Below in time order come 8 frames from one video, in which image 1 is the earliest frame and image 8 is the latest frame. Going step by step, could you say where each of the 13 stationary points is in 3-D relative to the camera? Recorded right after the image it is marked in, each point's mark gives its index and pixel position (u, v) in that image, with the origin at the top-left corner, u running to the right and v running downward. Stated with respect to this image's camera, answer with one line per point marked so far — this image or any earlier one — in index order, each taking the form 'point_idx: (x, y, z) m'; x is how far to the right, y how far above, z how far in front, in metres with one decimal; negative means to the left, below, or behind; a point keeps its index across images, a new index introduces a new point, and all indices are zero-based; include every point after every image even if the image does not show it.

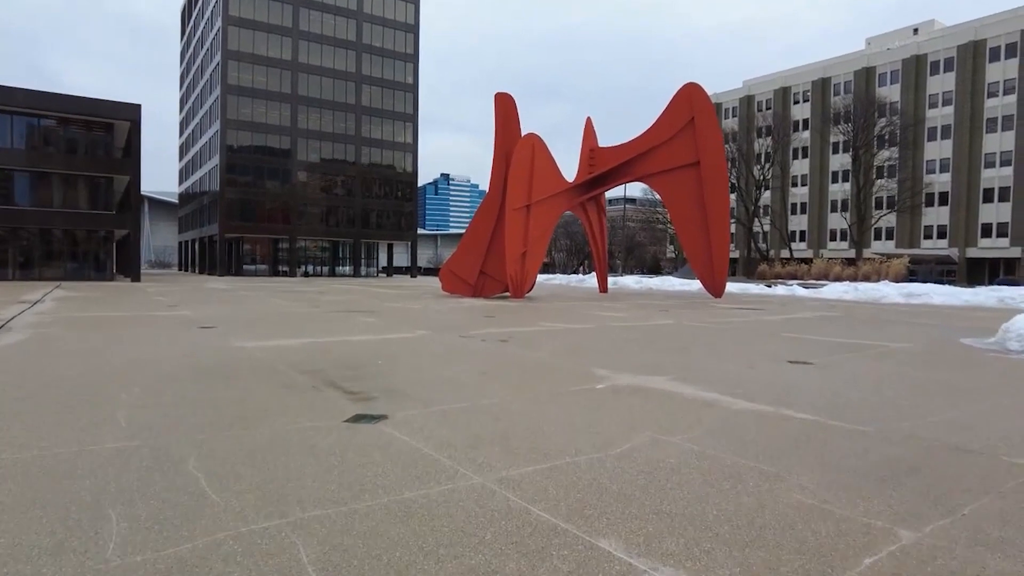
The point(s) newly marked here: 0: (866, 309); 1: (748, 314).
0: (+10.4, -0.7, +18.6) m
1: (+6.3, -0.7, +17.1) m
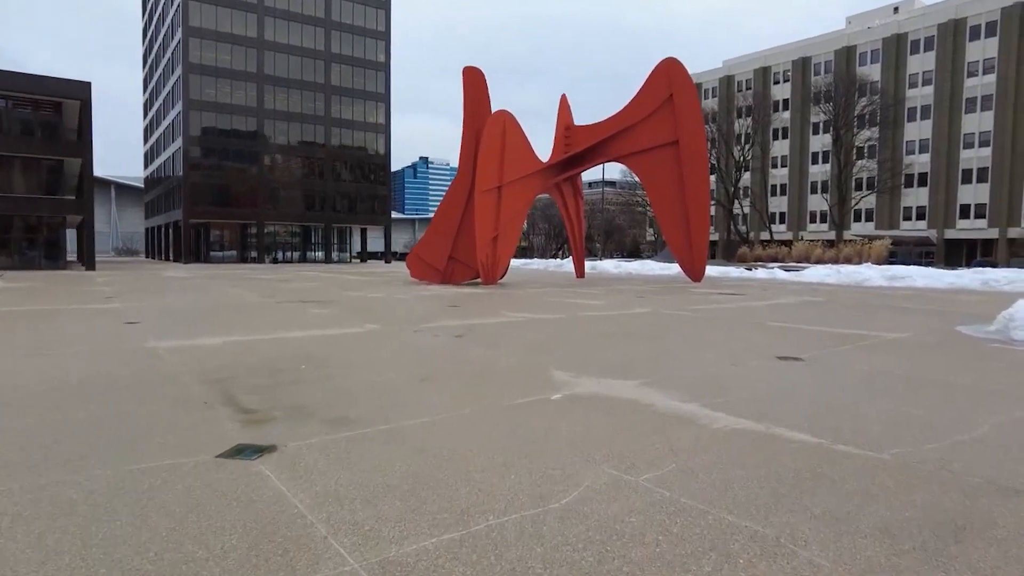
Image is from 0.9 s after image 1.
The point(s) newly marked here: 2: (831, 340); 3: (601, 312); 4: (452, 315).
0: (+9.6, -0.2, +17.9) m
1: (+5.5, -0.3, +16.2) m
2: (+4.4, -0.7, +8.7) m
3: (+1.8, -0.5, +12.8) m
4: (-1.1, -0.5, +11.7) m
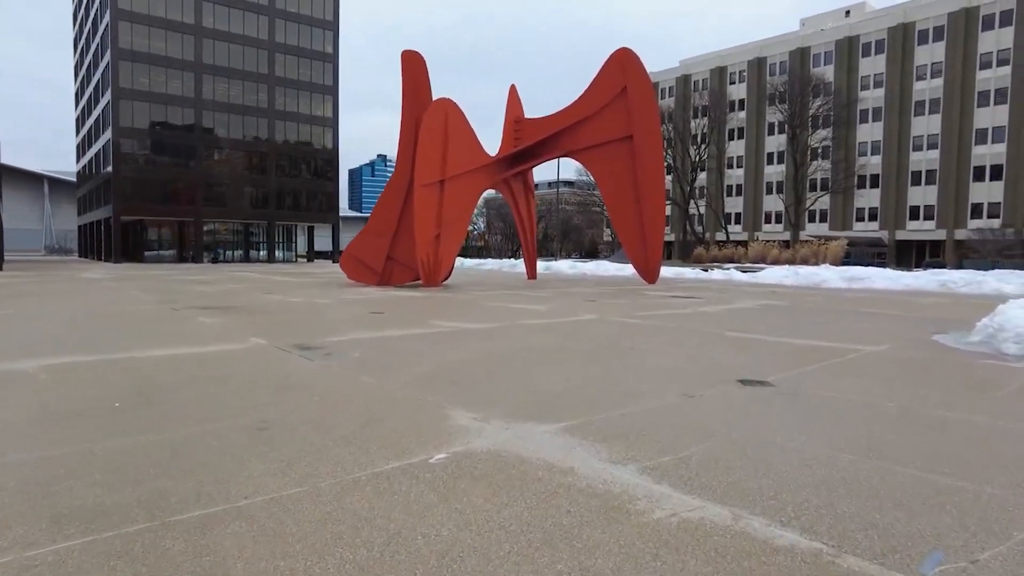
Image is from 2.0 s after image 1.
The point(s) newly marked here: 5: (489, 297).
0: (+8.0, -0.3, +16.9) m
1: (+4.1, -0.4, +15.0) m
2: (+3.4, -0.8, +7.5) m
3: (+0.5, -0.6, +11.3) m
4: (-2.3, -0.6, +10.1) m
5: (-0.6, -0.2, +16.6) m
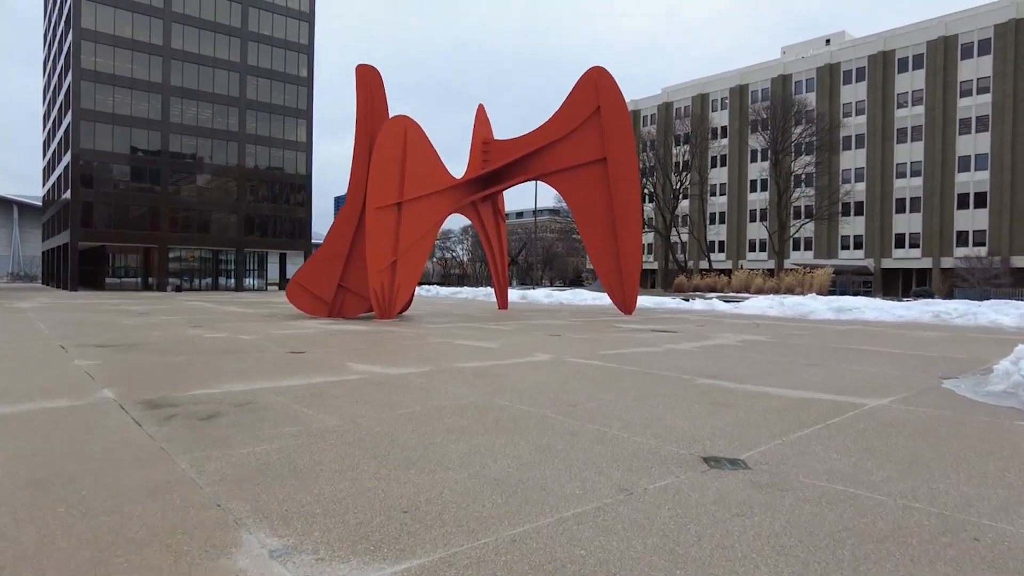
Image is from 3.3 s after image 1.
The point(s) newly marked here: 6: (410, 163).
0: (+7.0, -1.0, +15.5) m
1: (+3.1, -1.1, +13.4) m
2: (+2.6, -1.2, +5.9) m
3: (-0.4, -1.1, +9.7) m
4: (-3.2, -1.1, +8.5) m
5: (-1.6, -1.0, +15.0) m
6: (-3.0, +3.6, +18.3) m
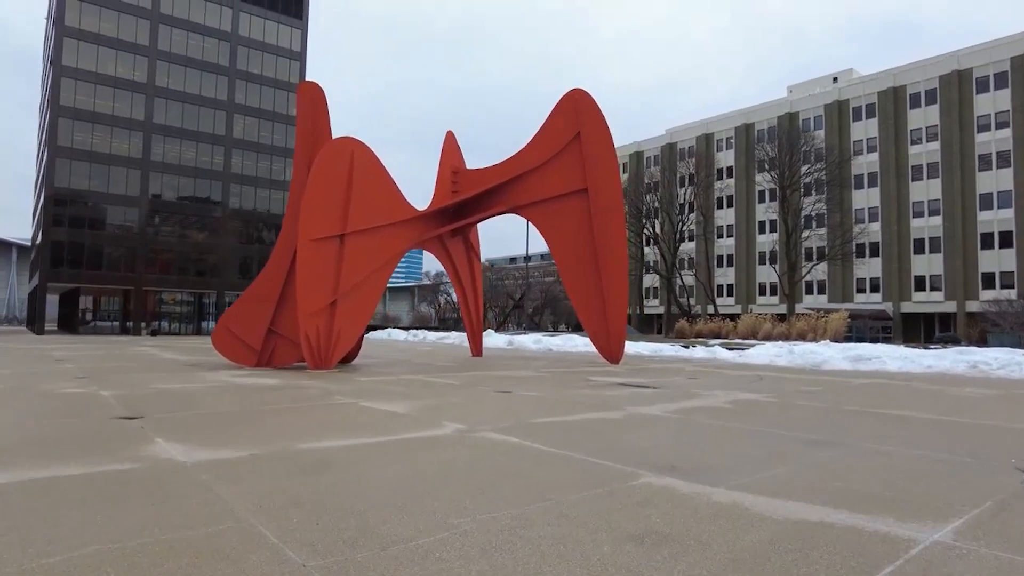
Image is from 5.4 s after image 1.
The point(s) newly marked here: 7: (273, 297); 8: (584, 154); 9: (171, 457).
0: (+5.9, -2.0, +12.7) m
1: (+2.0, -1.9, +10.7) m
2: (+1.3, -1.4, +3.2) m
3: (-1.6, -1.6, +7.1) m
4: (-4.4, -1.5, +5.9) m
5: (-2.7, -1.9, +12.3) m
6: (-4.0, +2.5, +16.0) m
7: (-6.0, -0.2, +15.7) m
8: (+2.2, +4.1, +19.4) m
9: (-3.1, -1.5, +5.7) m
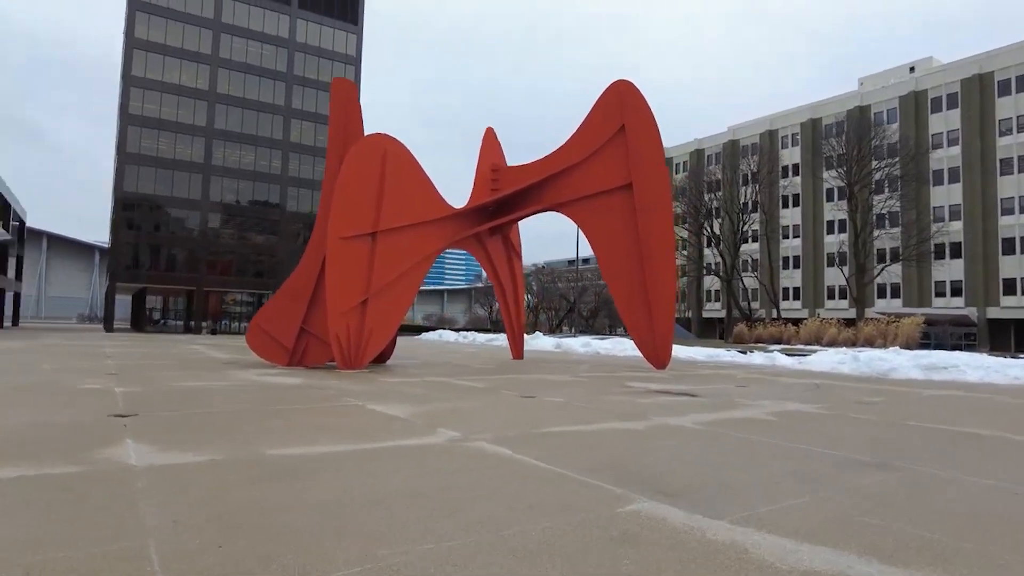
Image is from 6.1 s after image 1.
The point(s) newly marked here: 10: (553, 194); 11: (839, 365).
0: (+6.4, -2.0, +11.4) m
1: (+2.3, -1.8, +9.8) m
2: (+0.9, -1.3, +2.4) m
3: (-1.6, -1.6, +6.5) m
4: (-4.5, -1.4, +5.6) m
5: (-2.2, -1.9, +11.9) m
6: (-3.1, +2.5, +15.7) m
7: (-5.1, -0.2, +15.6) m
8: (+3.4, +4.1, +18.5) m
9: (-3.2, -1.4, +5.3) m
10: (+1.3, +2.9, +19.5) m
11: (+9.4, -2.2, +18.3) m
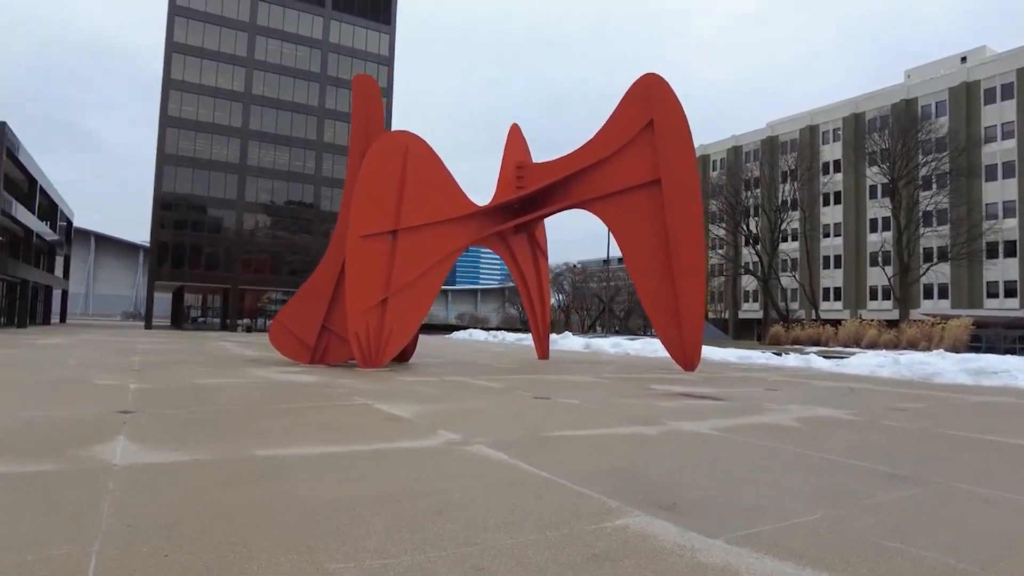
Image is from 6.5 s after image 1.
0: (+6.7, -1.9, +10.7) m
1: (+2.5, -1.8, +9.4) m
2: (+0.7, -1.3, +2.1) m
3: (-1.6, -1.5, +6.3) m
4: (-4.5, -1.4, +5.6) m
5: (-1.9, -1.8, +11.7) m
6: (-2.6, +2.6, +15.5) m
7: (-4.6, -0.1, +15.5) m
8: (+4.1, +4.2, +18.0) m
9: (-3.2, -1.4, +5.2) m
10: (+2.0, +2.9, +19.2) m
11: (+10.1, -2.2, +17.4) m
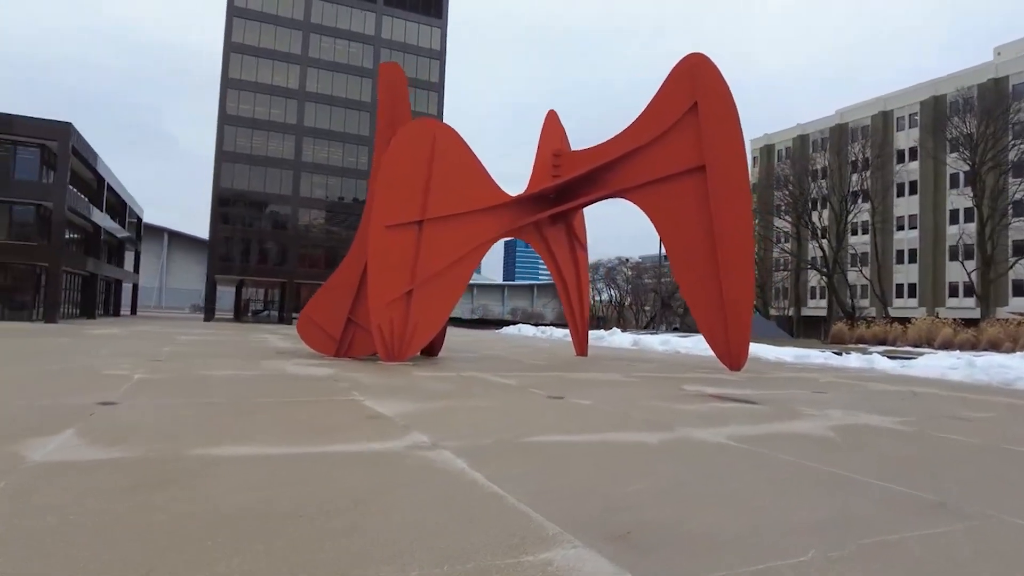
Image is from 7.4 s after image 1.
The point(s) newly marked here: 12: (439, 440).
0: (+6.8, -1.8, +9.4) m
1: (+2.5, -1.7, +8.5) m
2: (+0.1, -1.2, +1.4) m
3: (-1.8, -1.4, +5.8) m
4: (-4.8, -1.2, +5.4) m
5: (-1.6, -1.7, +11.2) m
6: (-1.9, +2.7, +15.1) m
7: (-3.9, +0.1, +15.3) m
8: (+5.0, +4.3, +16.8) m
9: (-3.5, -1.2, +4.9) m
10: (+3.1, +3.1, +18.2) m
11: (+10.9, -2.1, +15.7) m
12: (-0.6, -1.4, +5.8) m
